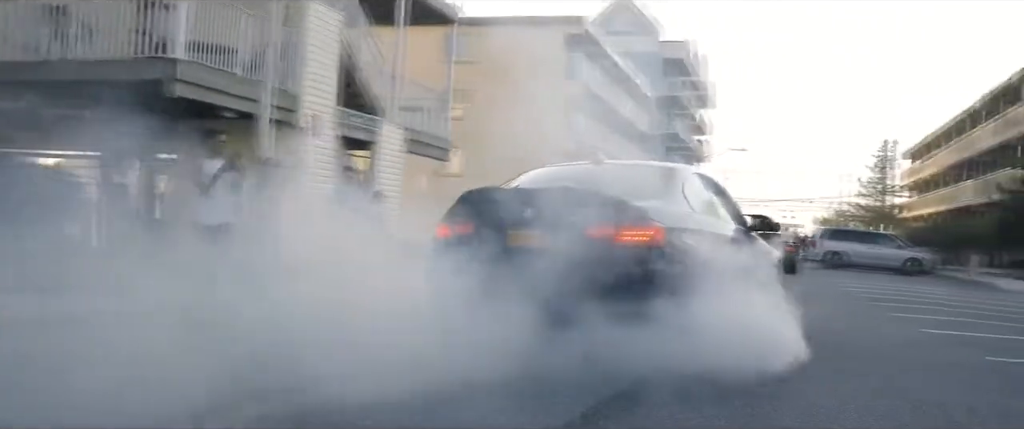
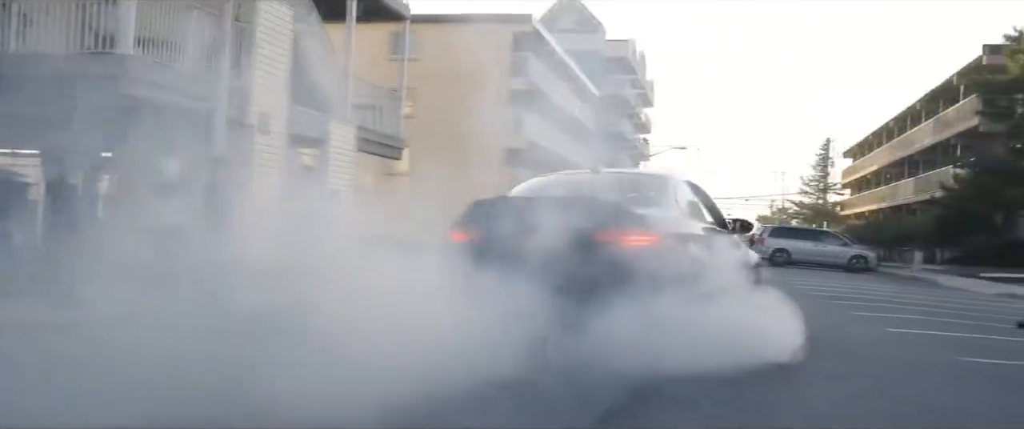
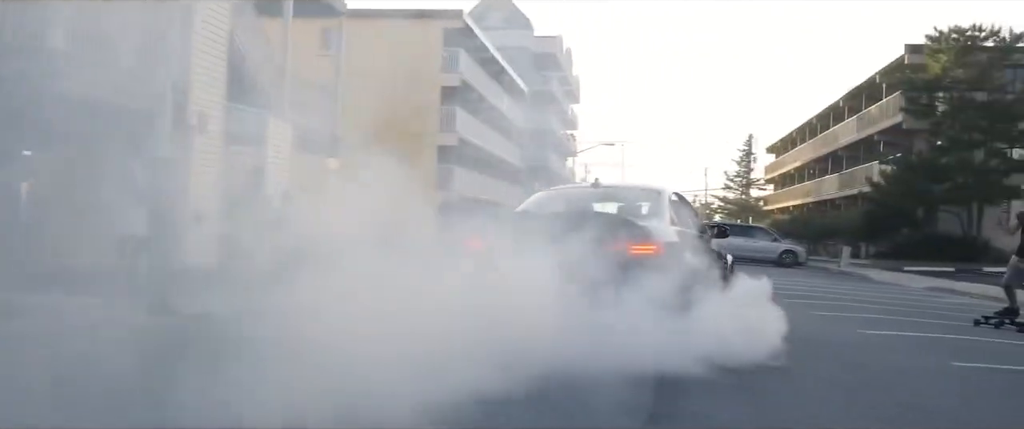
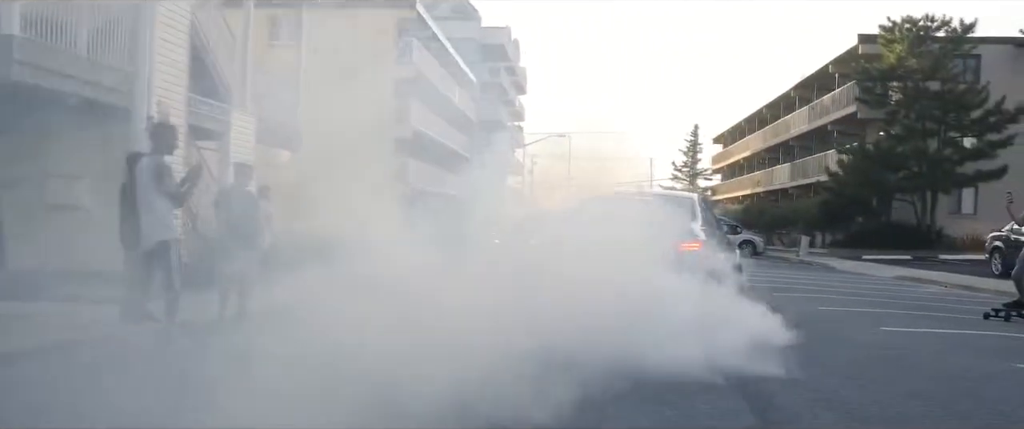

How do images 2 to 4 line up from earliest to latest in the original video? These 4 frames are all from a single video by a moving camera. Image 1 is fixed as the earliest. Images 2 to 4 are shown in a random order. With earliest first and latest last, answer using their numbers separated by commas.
2, 3, 4
